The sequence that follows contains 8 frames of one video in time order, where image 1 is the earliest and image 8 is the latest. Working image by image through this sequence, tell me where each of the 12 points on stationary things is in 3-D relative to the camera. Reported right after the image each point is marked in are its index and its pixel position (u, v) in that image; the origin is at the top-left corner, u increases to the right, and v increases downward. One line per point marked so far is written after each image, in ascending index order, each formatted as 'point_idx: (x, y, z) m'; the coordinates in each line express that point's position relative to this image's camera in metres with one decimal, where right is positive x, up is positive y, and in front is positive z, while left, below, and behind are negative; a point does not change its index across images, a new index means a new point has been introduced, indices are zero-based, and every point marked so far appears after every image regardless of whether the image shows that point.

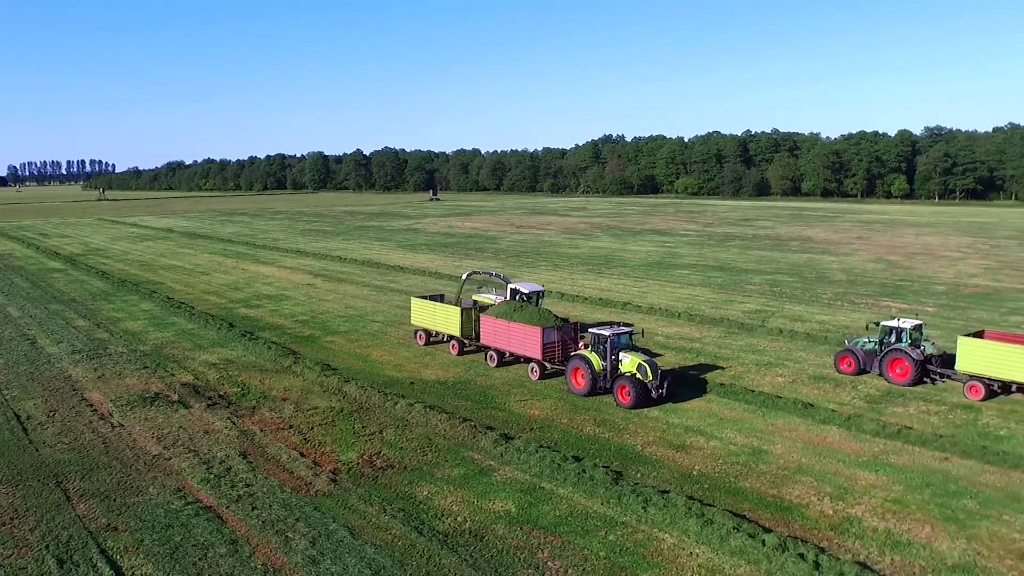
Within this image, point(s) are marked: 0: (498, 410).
0: (-0.3, -2.4, +17.7) m
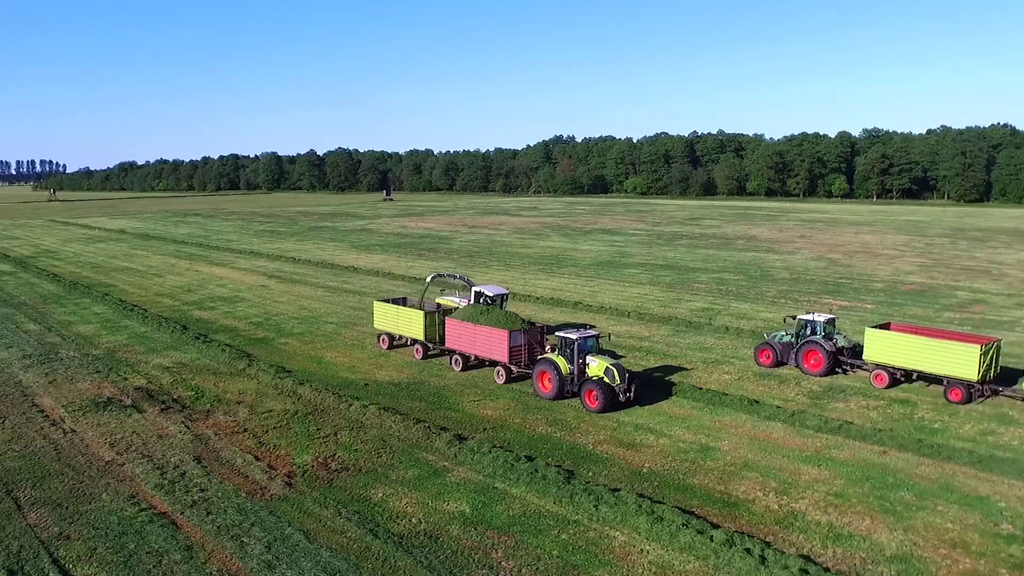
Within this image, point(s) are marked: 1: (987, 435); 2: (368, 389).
0: (-1.2, -2.4, +17.8) m
1: (+7.5, -2.4, +15.1) m
2: (-3.0, -2.1, +19.1) m
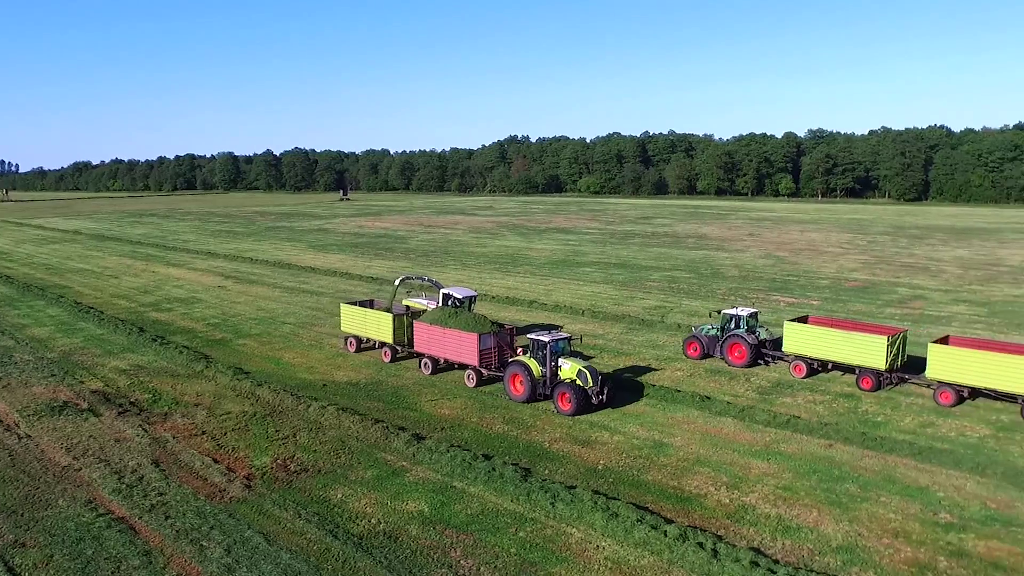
0: (-2.0, -2.4, +17.8) m
1: (+6.8, -2.4, +15.5) m
2: (-3.9, -2.1, +19.1) m
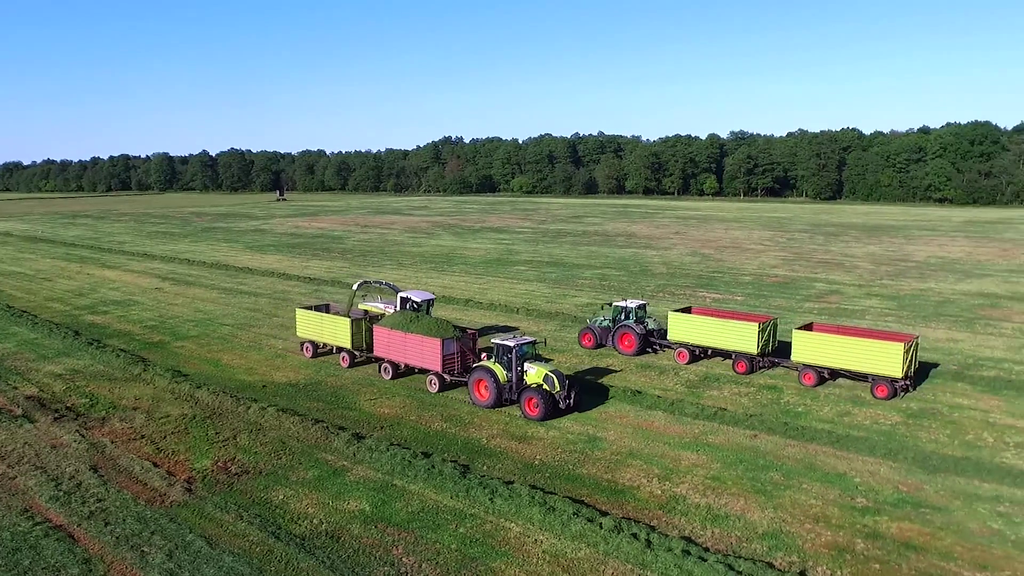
0: (-3.2, -2.4, +17.9) m
1: (+5.7, -2.3, +16.1) m
2: (-5.1, -2.1, +19.1) m
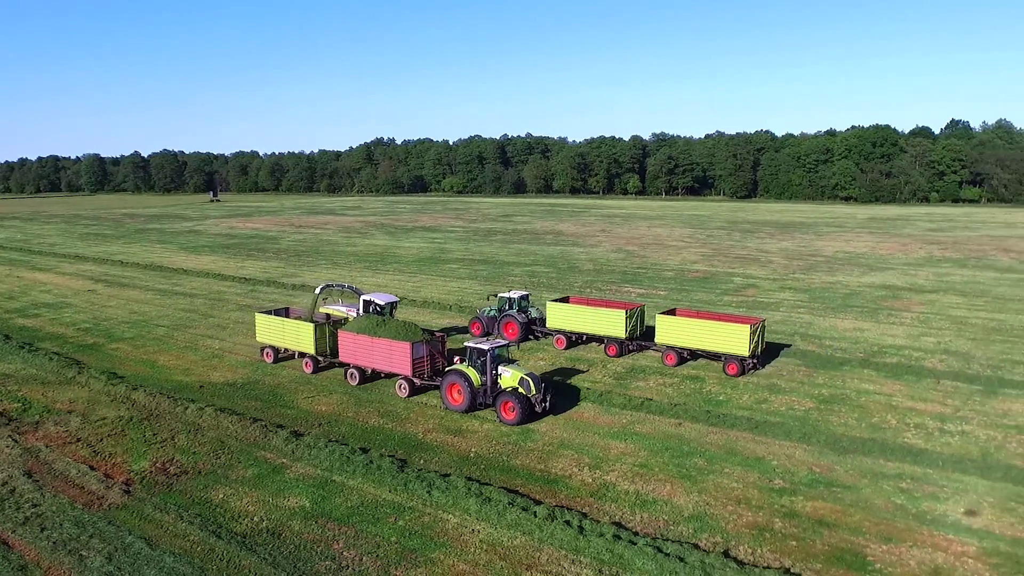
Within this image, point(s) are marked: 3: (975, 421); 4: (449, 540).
0: (-4.5, -2.4, +18.1) m
1: (+4.6, -2.1, +16.8) m
2: (-6.4, -2.1, +19.1) m
3: (+7.8, -2.3, +15.6) m
4: (-0.9, -3.3, +12.2) m
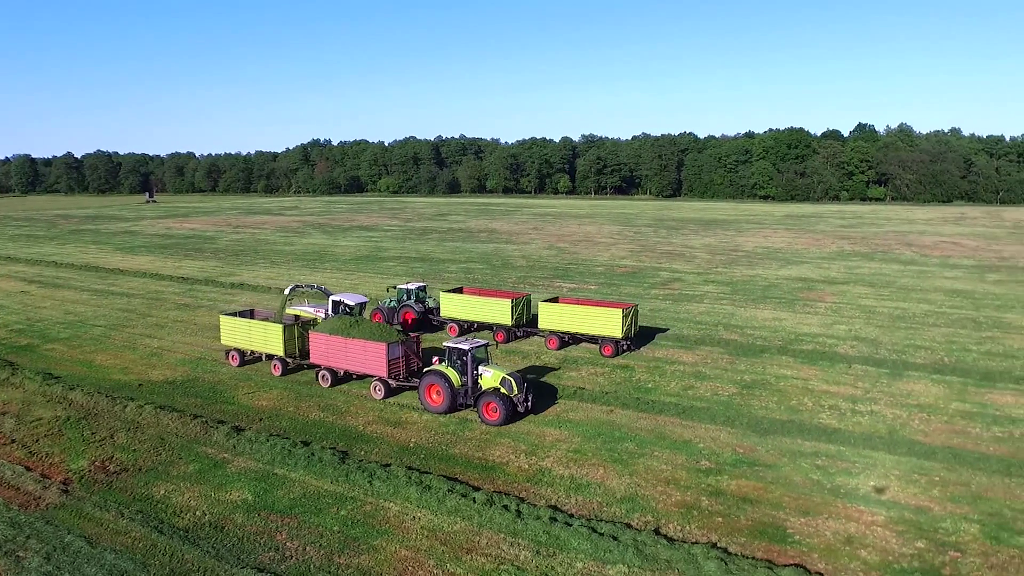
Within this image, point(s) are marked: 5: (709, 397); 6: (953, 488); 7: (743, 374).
0: (-5.7, -2.3, +18.4) m
1: (+3.4, -1.9, +17.7) m
2: (-7.7, -2.1, +19.2) m
3: (+6.7, -2.1, +16.7) m
4: (-1.8, -3.3, +12.7) m
5: (+3.7, -2.0, +17.2) m
6: (+6.3, -2.9, +13.2) m
7: (+4.7, -1.7, +18.5) m
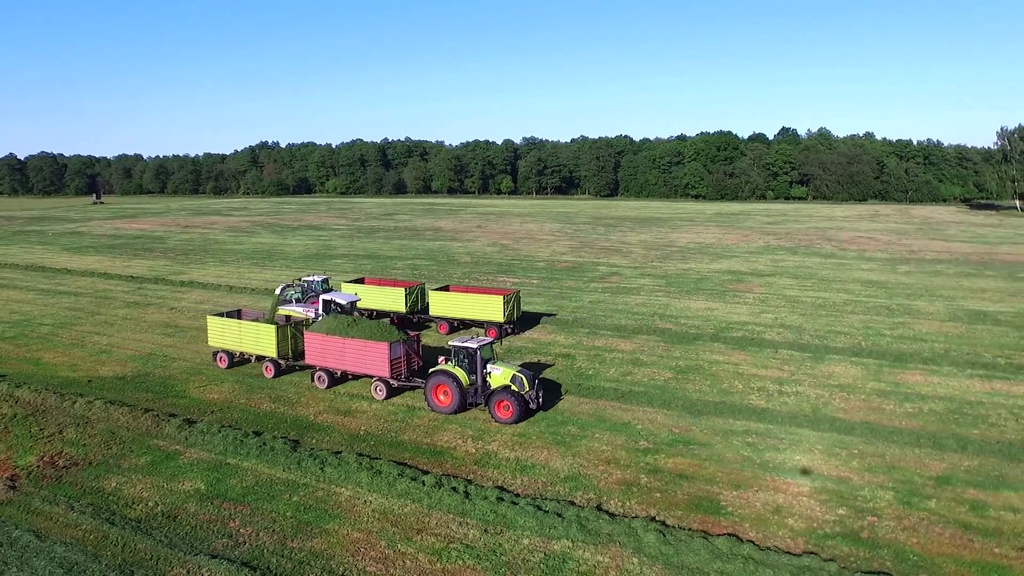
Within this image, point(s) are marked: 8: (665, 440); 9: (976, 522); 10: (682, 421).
0: (-6.8, -2.3, +18.7) m
1: (+2.3, -1.7, +18.6) m
2: (-8.9, -2.1, +19.4) m
3: (+5.7, -1.8, +17.9) m
4: (-2.4, -3.3, +13.3) m
5: (+2.7, -1.8, +18.2) m
6: (+5.6, -2.7, +14.4) m
7: (+3.5, -1.4, +19.6) m
8: (+2.5, -2.6, +15.4) m
9: (+6.2, -3.1, +12.2) m
10: (+3.0, -2.3, +16.2) m
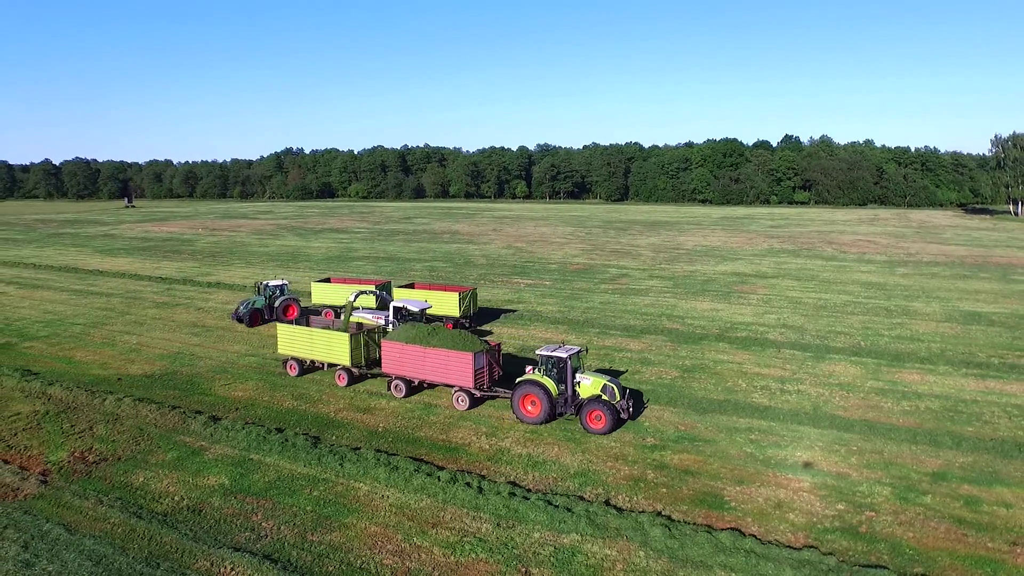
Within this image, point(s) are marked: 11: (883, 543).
0: (-6.5, -2.3, +19.4) m
1: (+2.6, -1.8, +19.2) m
2: (-8.6, -2.1, +20.2) m
3: (+6.0, -1.8, +18.4) m
4: (-2.3, -3.3, +14.0) m
5: (+3.0, -1.9, +18.7) m
6: (+5.8, -2.7, +14.9) m
7: (+3.8, -1.5, +20.1) m
8: (+2.8, -2.6, +15.9) m
9: (+6.3, -3.2, +12.7) m
10: (+3.2, -2.4, +16.7) m
11: (+4.9, -3.3, +12.1) m
